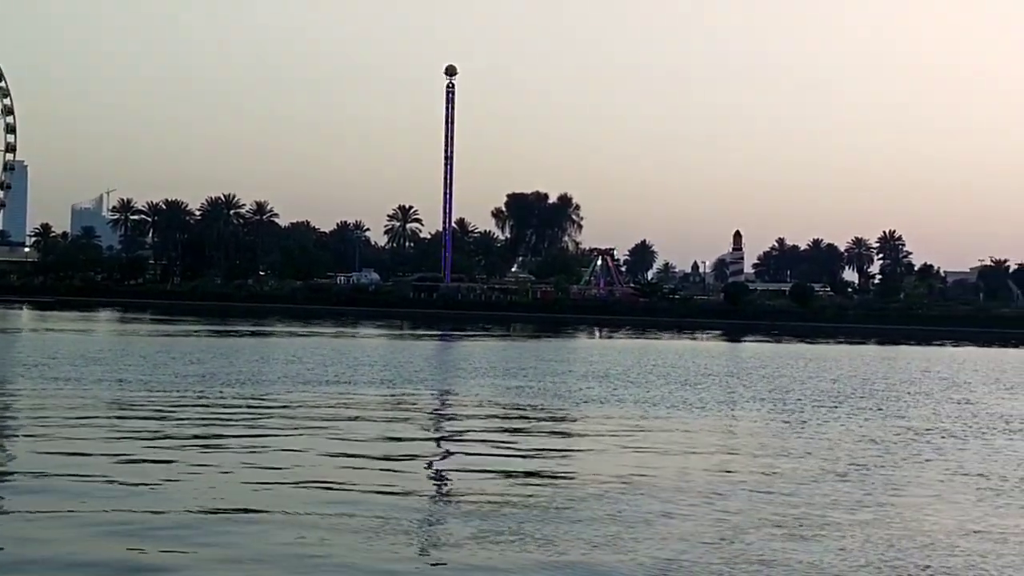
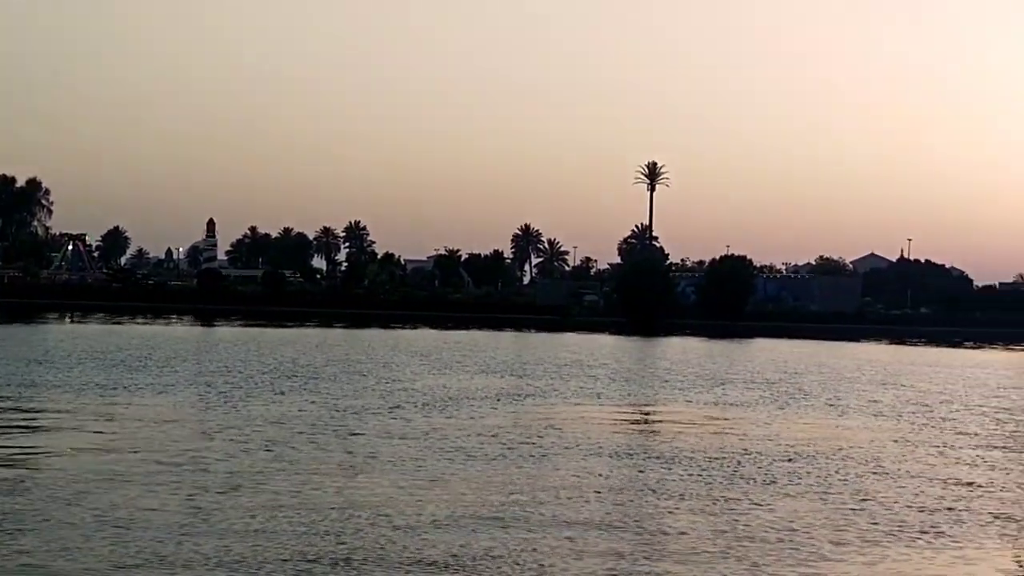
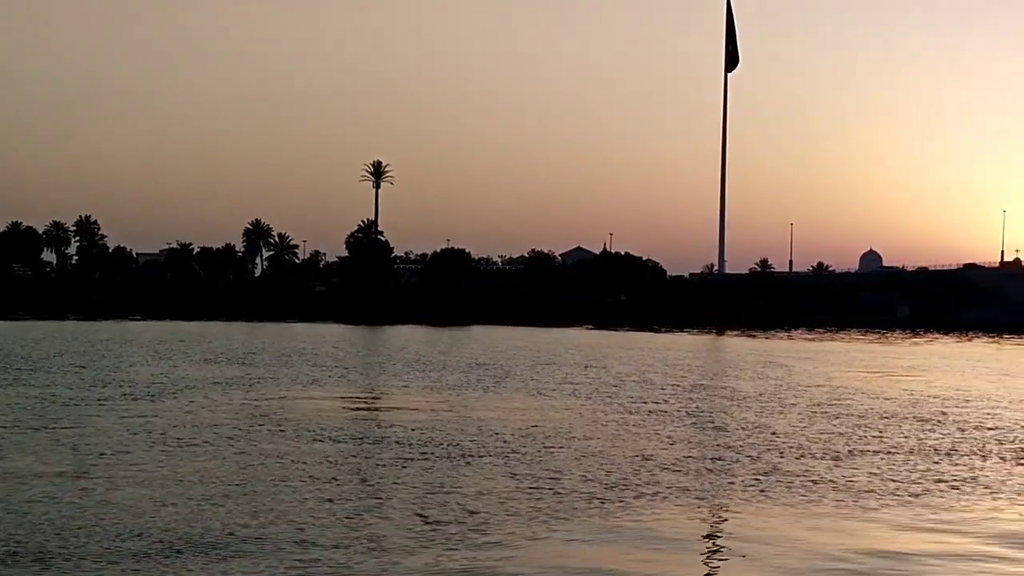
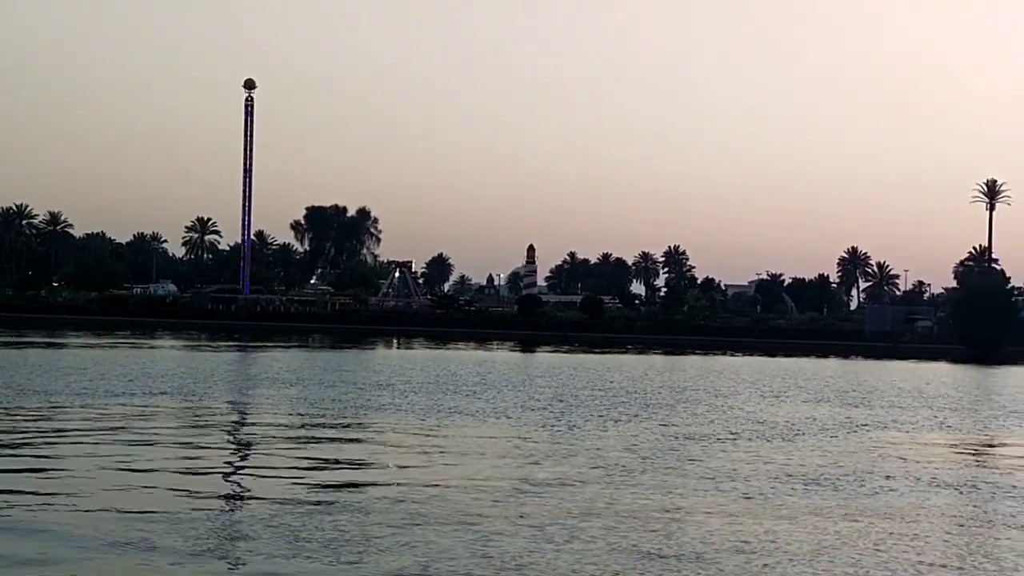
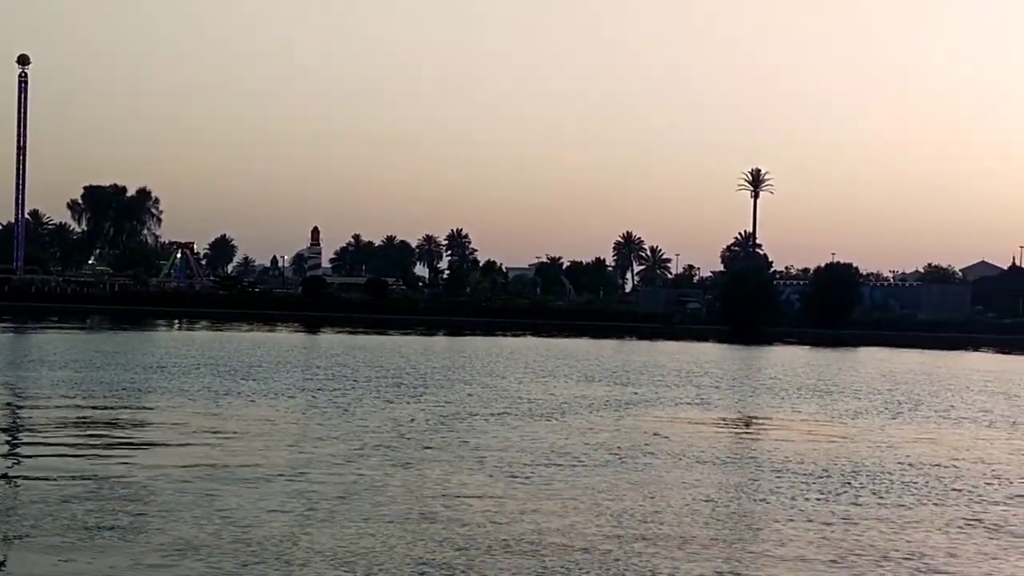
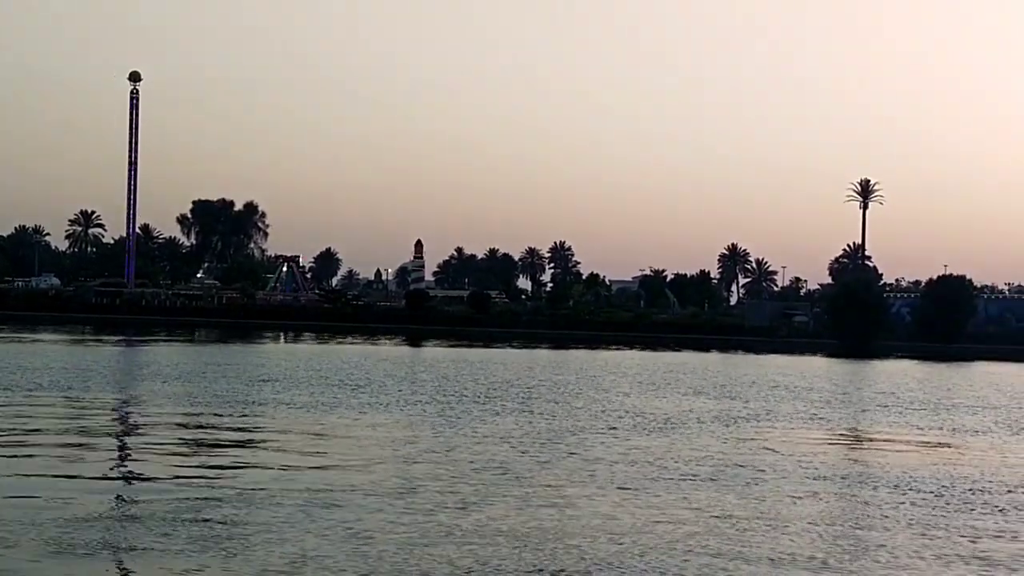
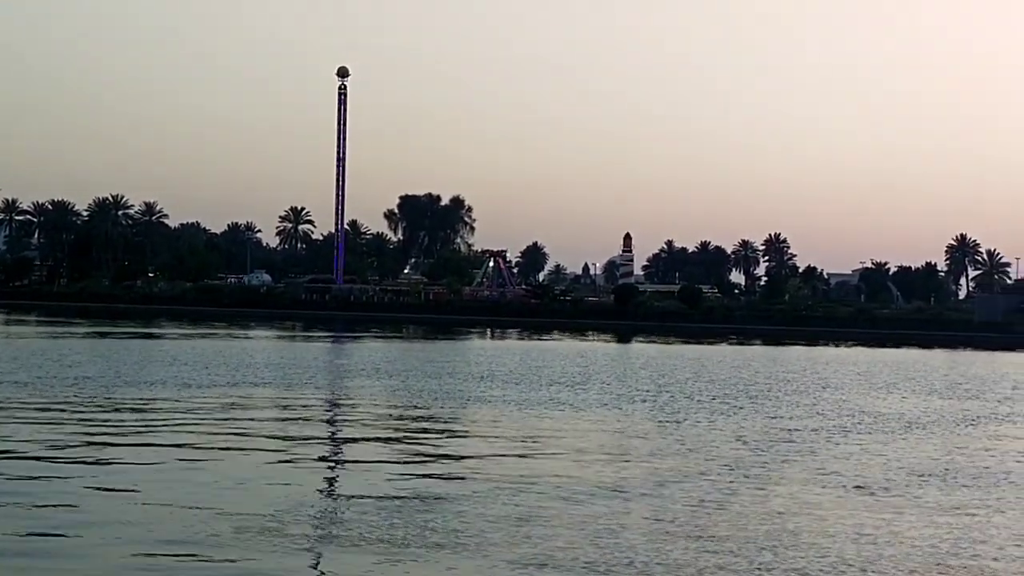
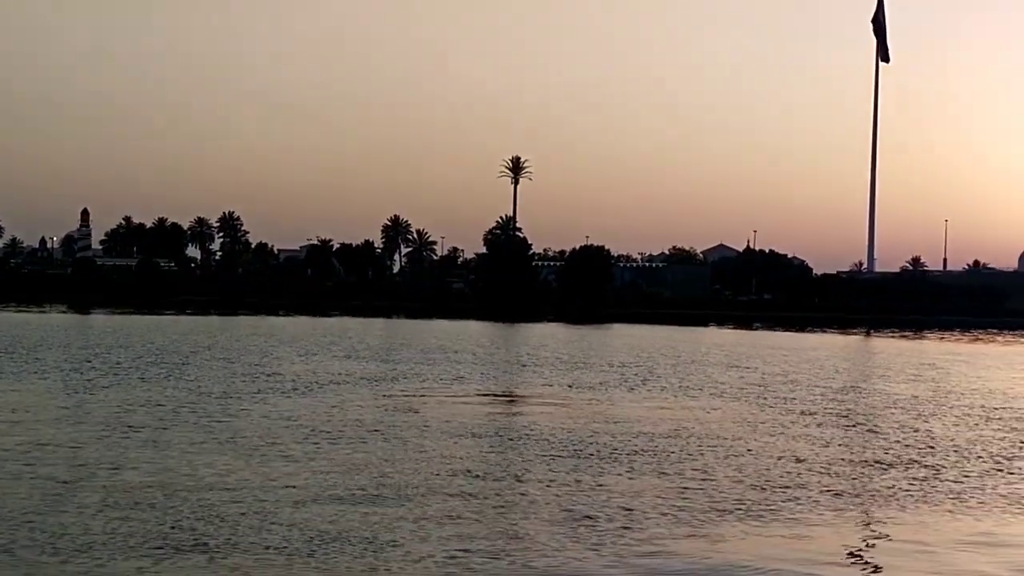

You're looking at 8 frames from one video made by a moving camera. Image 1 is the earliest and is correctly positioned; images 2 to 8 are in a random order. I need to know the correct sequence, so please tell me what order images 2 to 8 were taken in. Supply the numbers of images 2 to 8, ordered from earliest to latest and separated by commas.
7, 4, 6, 5, 2, 8, 3
